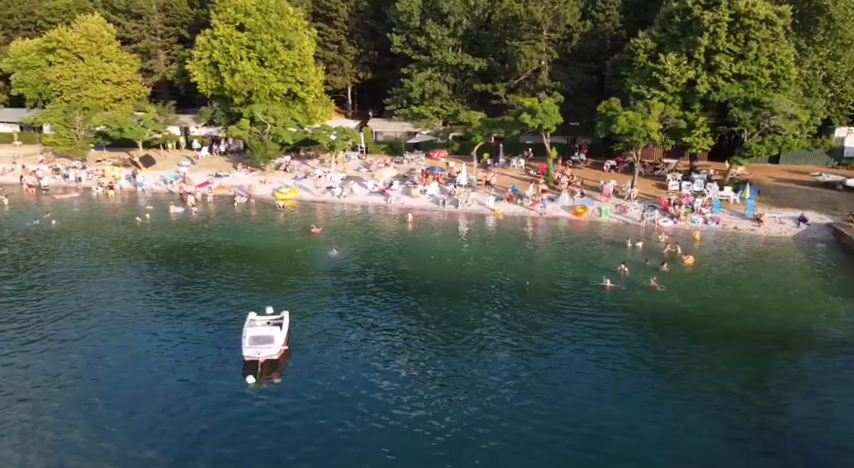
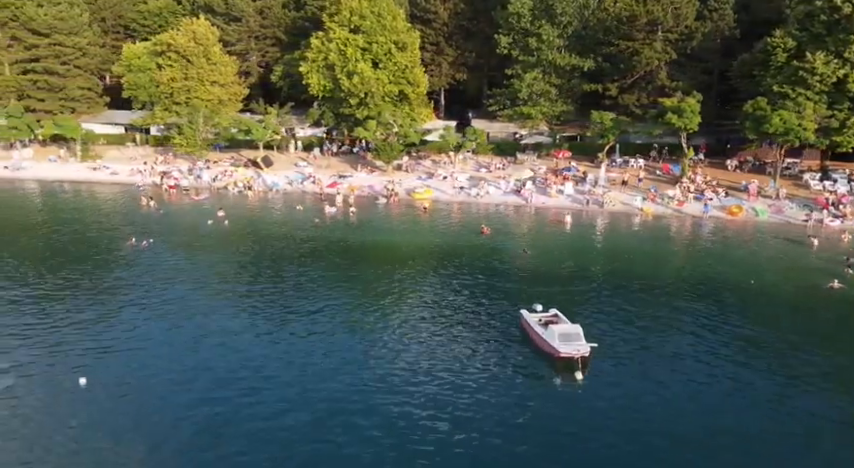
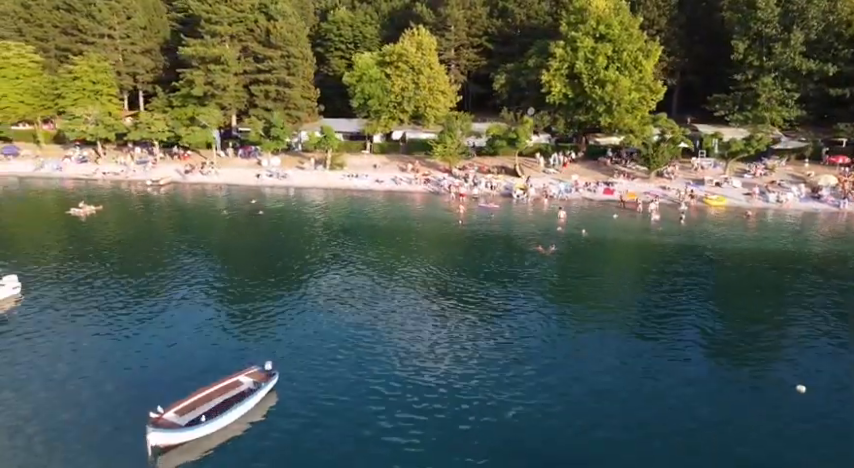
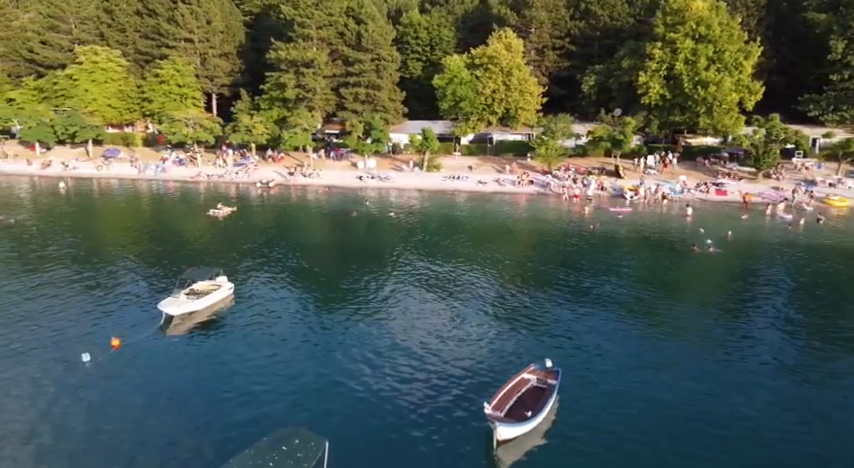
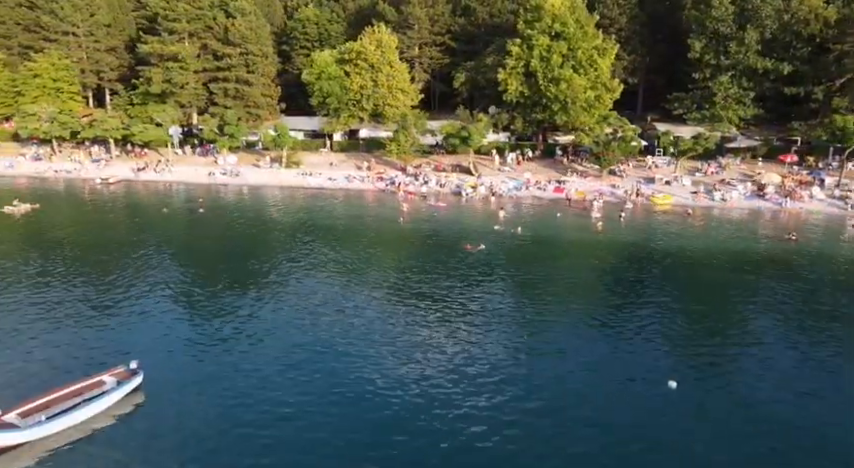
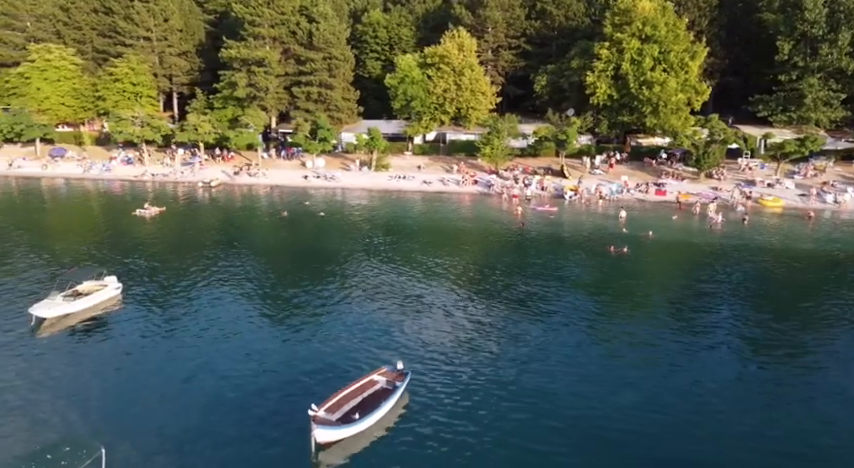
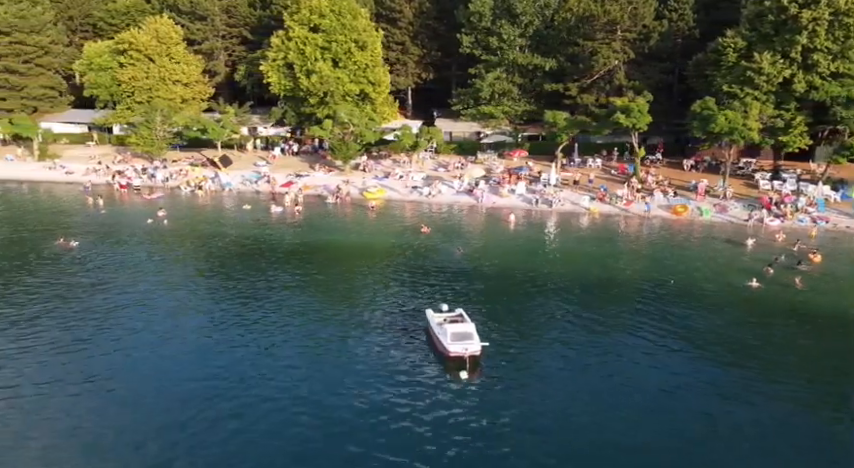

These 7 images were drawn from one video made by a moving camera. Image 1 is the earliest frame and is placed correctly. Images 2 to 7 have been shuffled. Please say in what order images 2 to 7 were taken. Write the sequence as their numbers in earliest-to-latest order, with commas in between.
7, 2, 5, 3, 6, 4
